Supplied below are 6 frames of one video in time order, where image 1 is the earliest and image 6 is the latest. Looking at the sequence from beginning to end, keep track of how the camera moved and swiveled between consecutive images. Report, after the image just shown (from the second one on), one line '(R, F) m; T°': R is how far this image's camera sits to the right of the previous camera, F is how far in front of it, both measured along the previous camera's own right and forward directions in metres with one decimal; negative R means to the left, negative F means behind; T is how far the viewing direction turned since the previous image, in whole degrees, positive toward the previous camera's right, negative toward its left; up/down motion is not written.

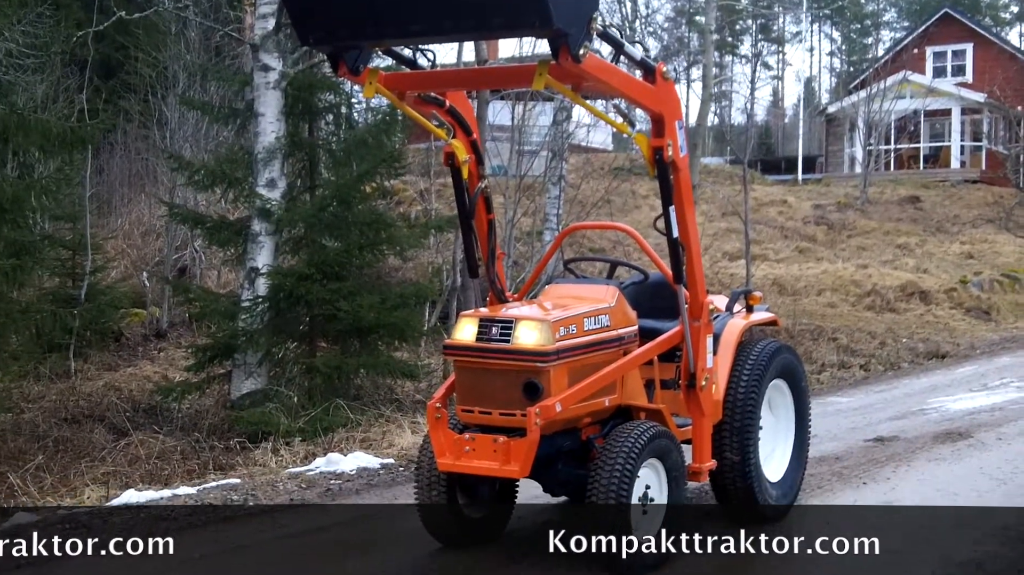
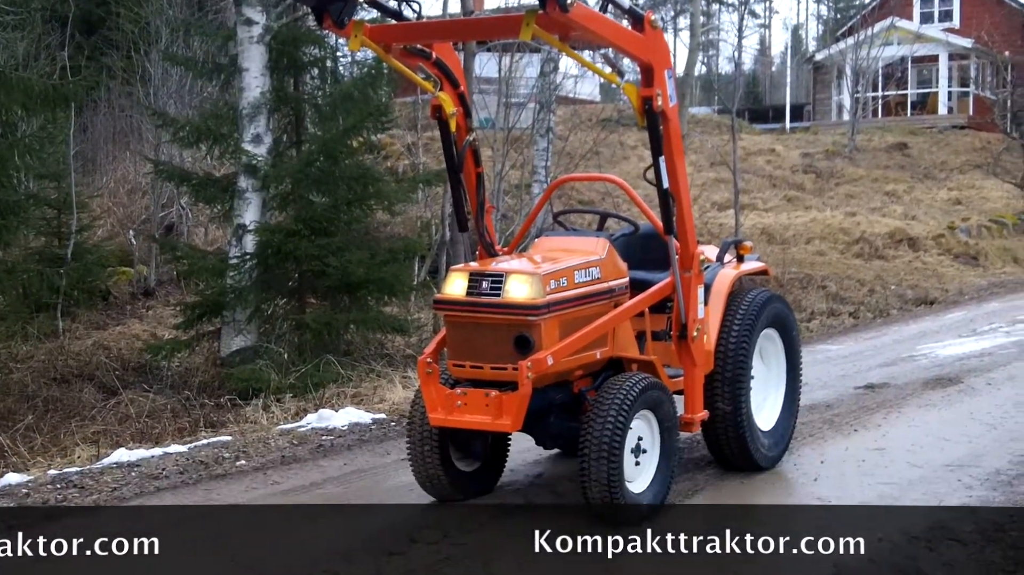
(0.0, 0.0) m; 0°
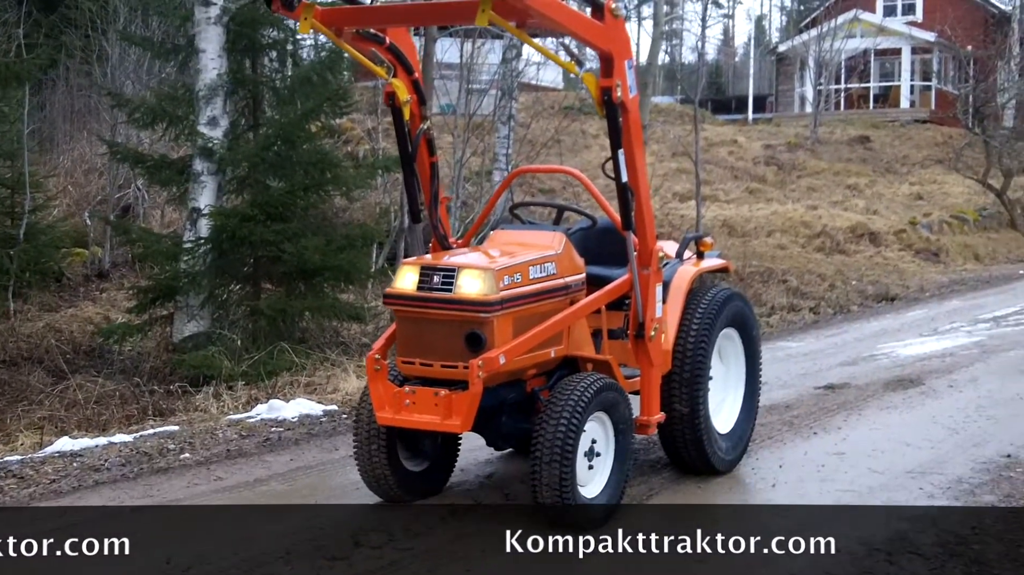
(+0.1, +0.2) m; +2°
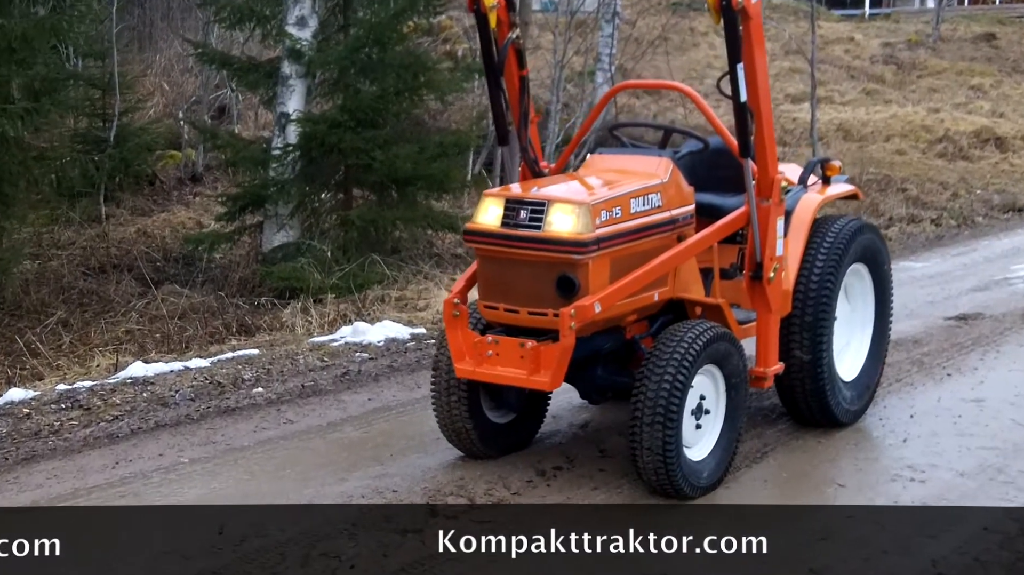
(0.0, +0.9) m; -4°
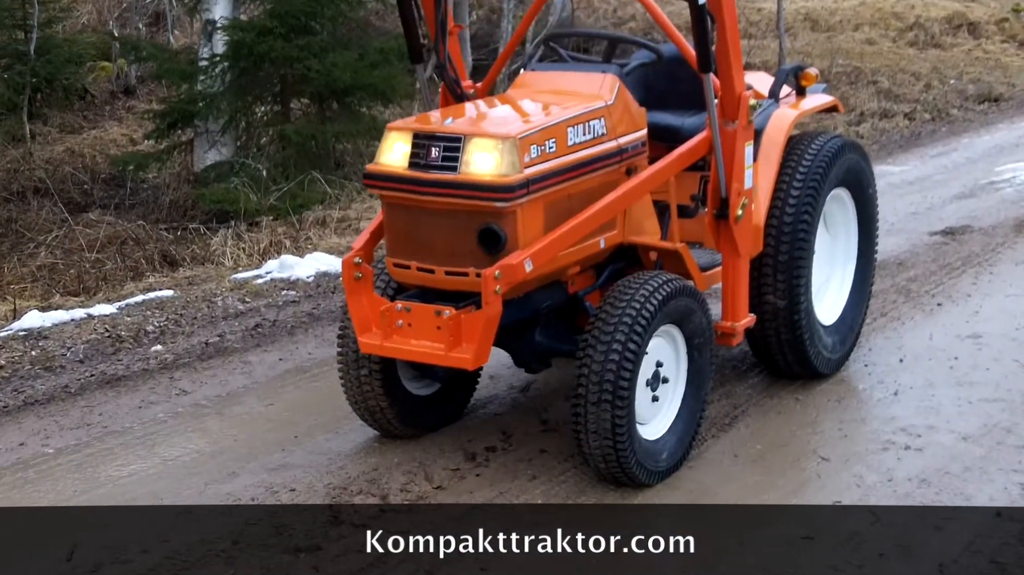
(+0.2, +1.1) m; +1°
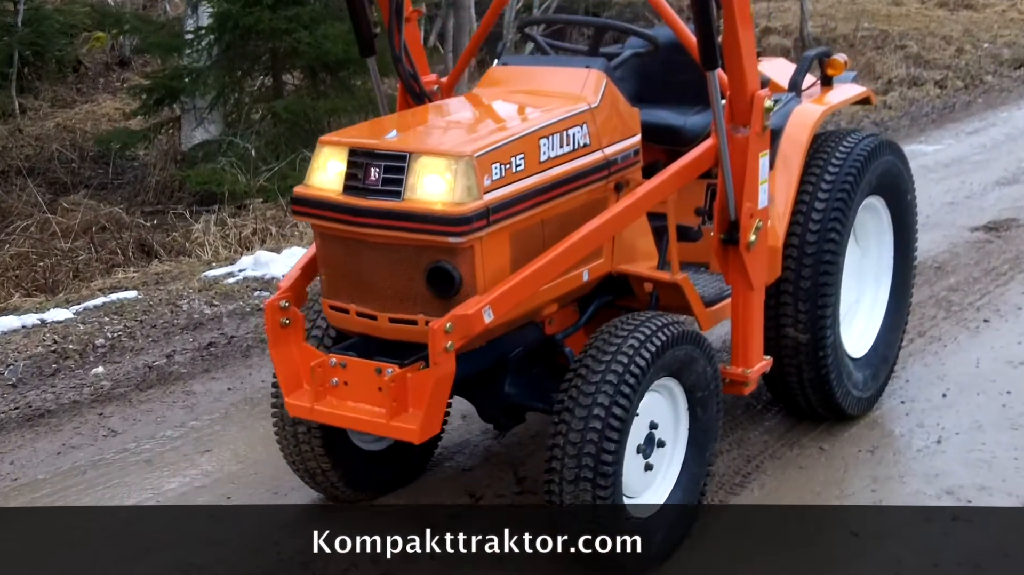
(+0.2, +0.9) m; -1°
